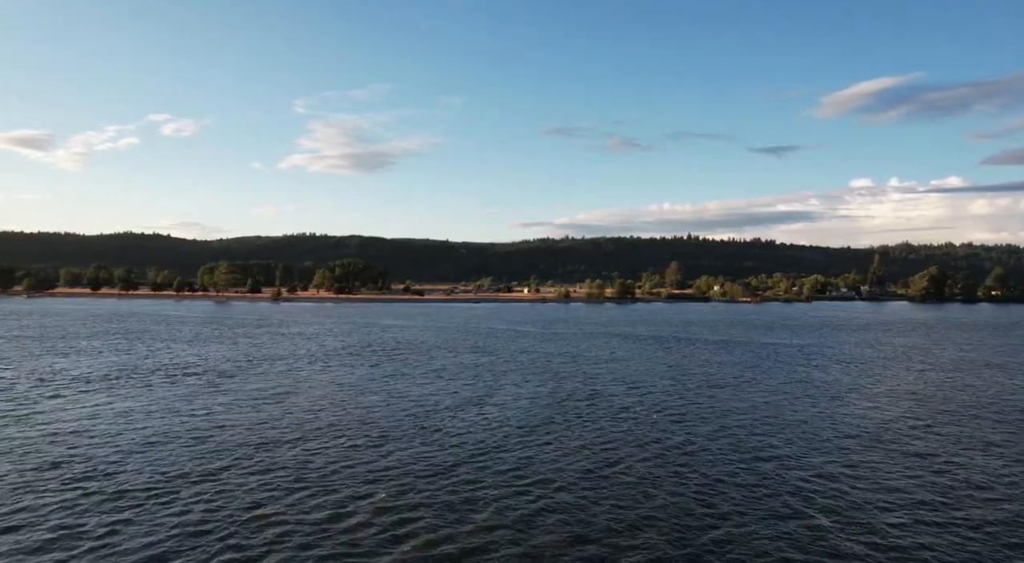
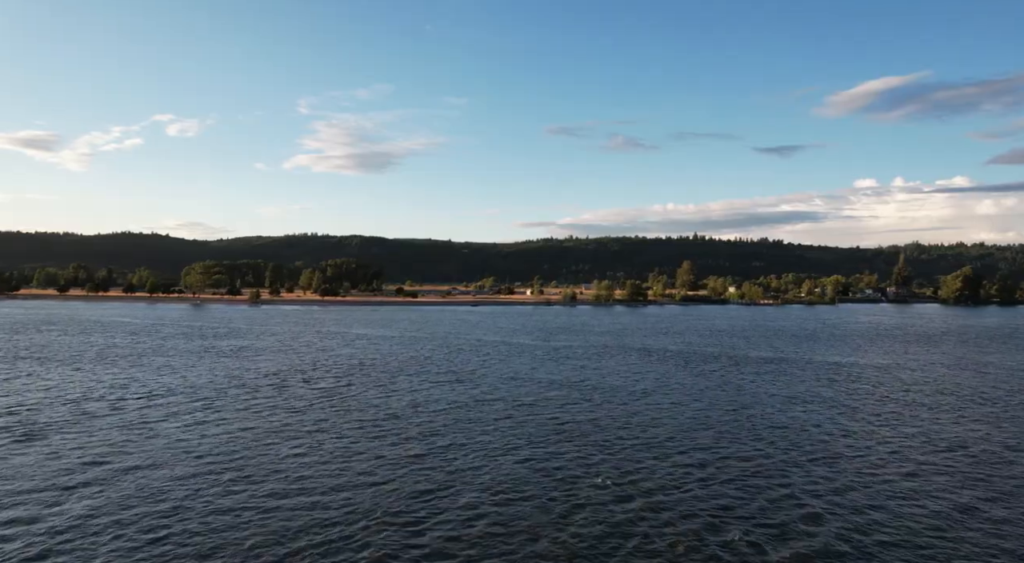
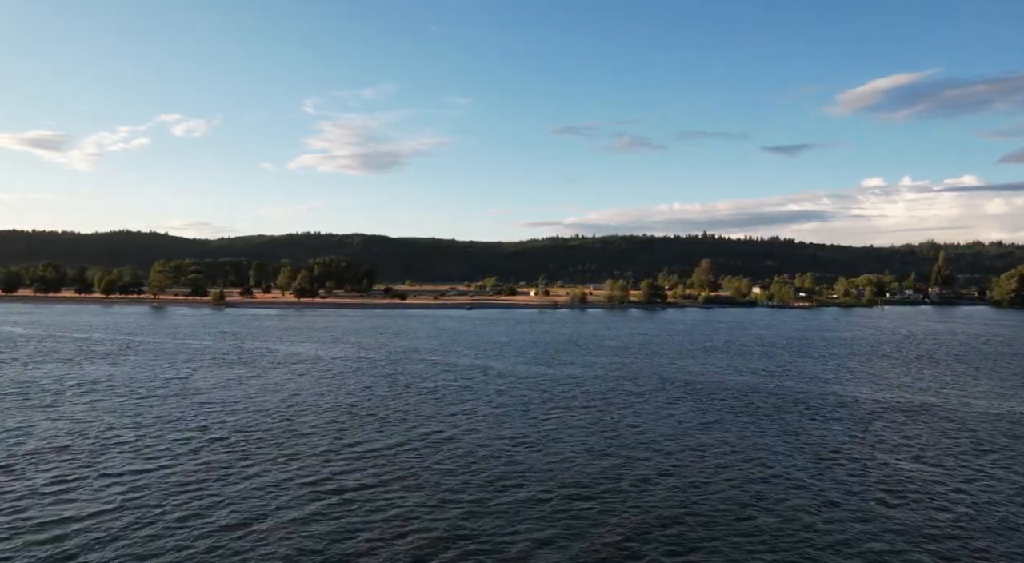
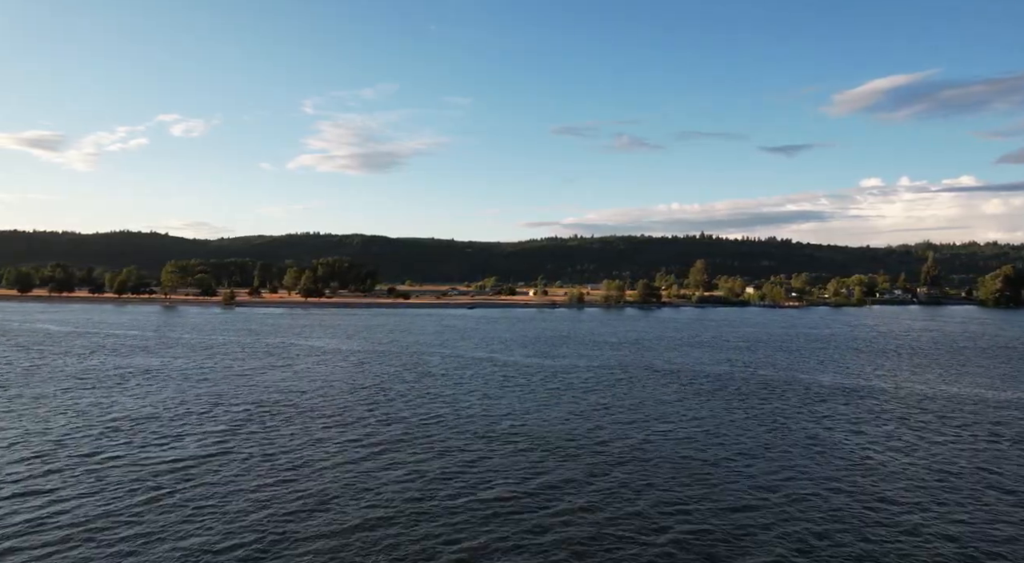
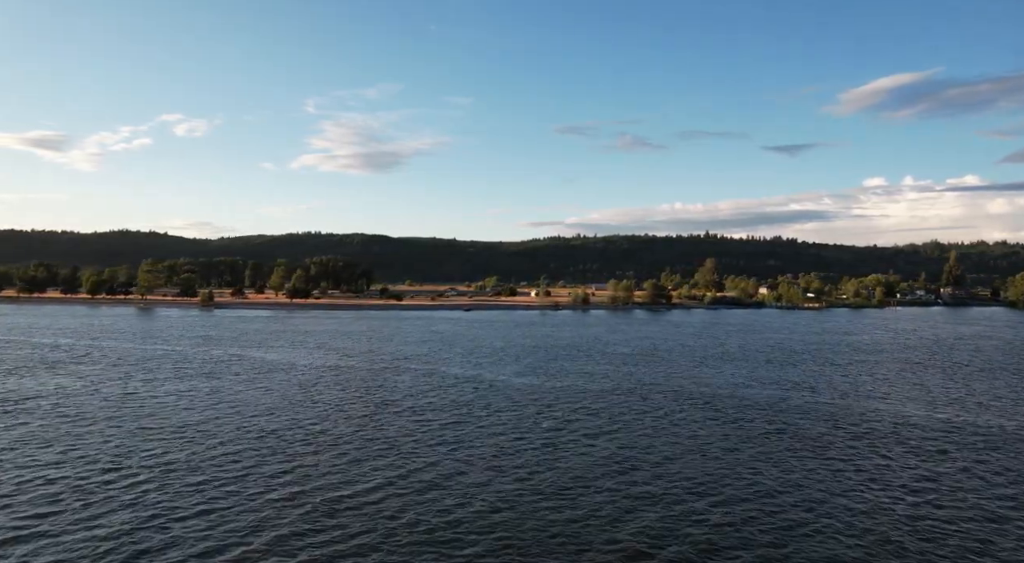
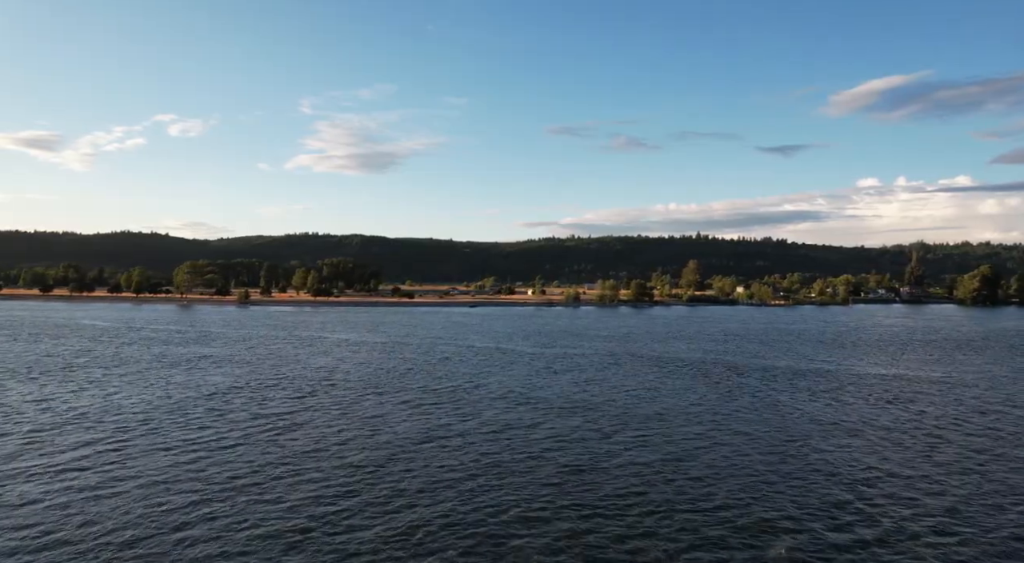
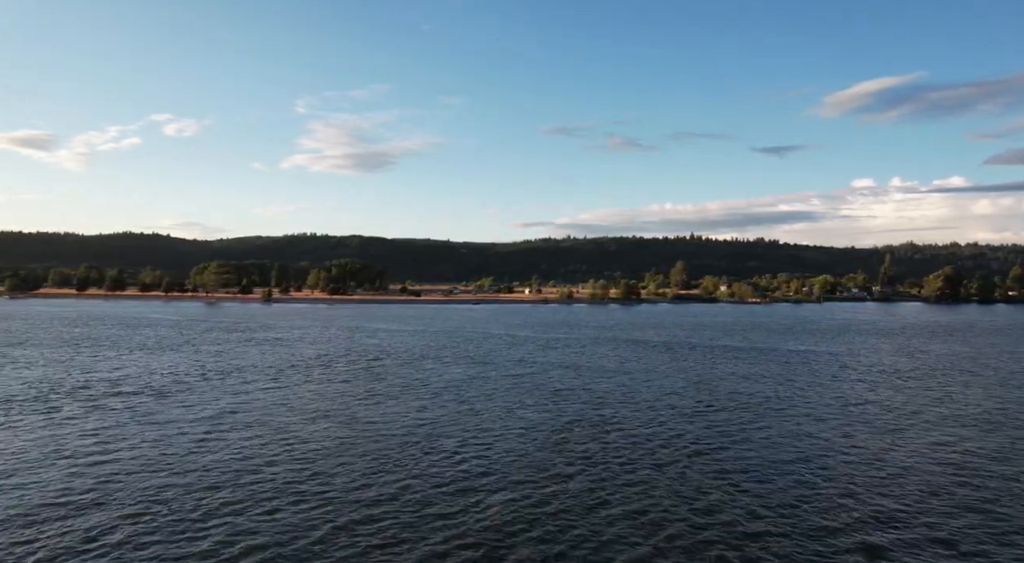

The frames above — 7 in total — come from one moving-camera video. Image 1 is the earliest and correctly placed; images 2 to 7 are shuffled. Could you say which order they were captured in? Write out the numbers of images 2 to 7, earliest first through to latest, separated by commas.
7, 2, 6, 4, 3, 5
